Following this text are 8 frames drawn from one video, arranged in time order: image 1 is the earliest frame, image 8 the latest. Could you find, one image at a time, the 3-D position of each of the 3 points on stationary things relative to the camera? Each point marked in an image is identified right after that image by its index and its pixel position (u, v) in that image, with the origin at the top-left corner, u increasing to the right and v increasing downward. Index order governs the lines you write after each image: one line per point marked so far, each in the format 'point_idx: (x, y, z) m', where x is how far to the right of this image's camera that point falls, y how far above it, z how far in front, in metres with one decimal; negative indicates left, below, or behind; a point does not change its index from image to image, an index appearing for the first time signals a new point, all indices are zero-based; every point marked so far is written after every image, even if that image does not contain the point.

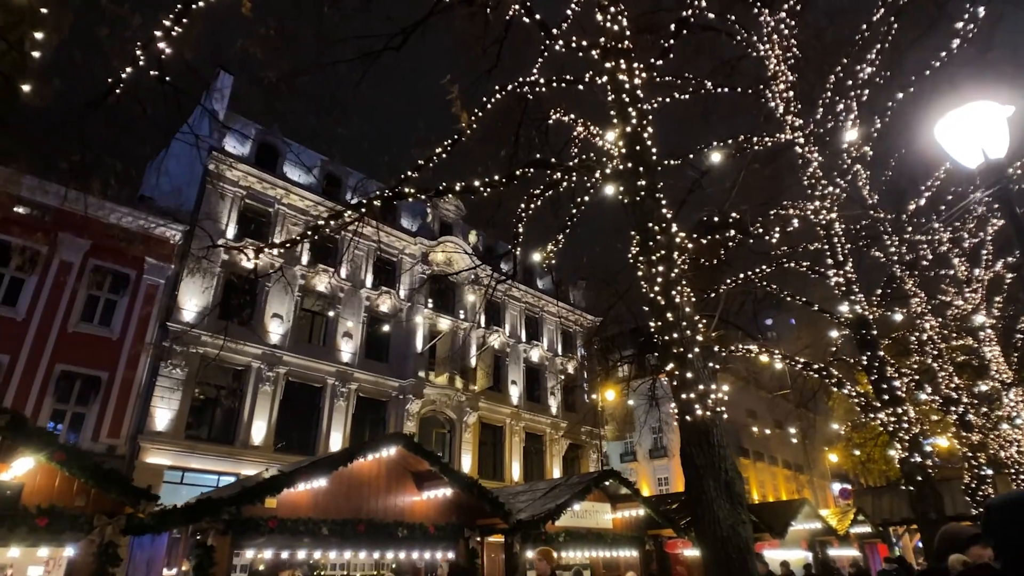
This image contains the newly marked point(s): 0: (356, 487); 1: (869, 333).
0: (-1.9, -2.4, +7.8) m
1: (+6.0, -0.7, +10.7) m
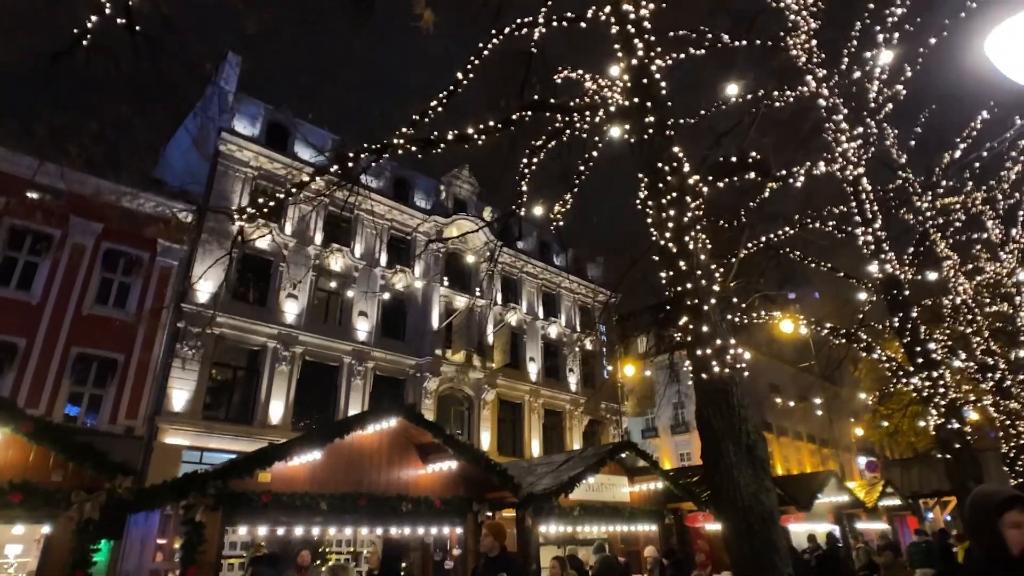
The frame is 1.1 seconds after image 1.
0: (-1.8, -2.0, +7.5) m
1: (+6.1, 0.0, +10.1) m
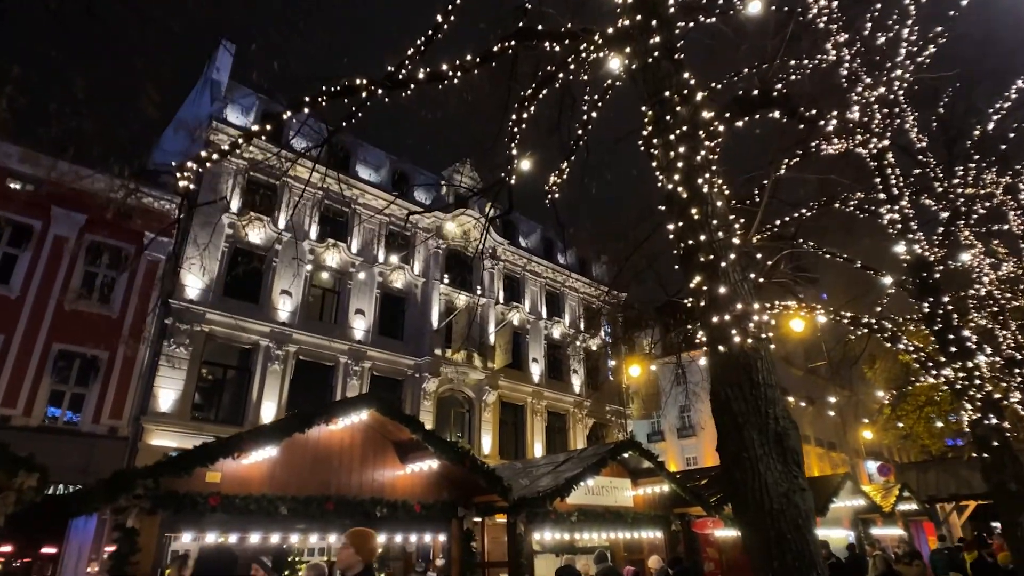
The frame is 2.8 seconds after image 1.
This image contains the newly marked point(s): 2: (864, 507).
0: (-1.9, -1.7, +6.7) m
1: (+6.0, +0.2, +9.2) m
2: (+8.9, -5.5, +16.5) m
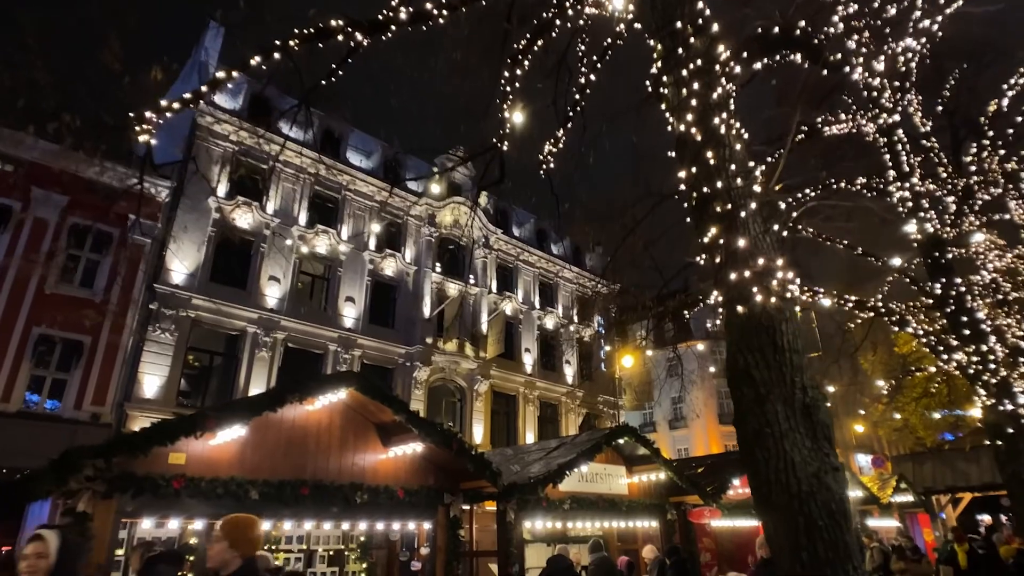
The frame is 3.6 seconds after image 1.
0: (-2.0, -1.5, +6.2) m
1: (+5.9, +0.4, +8.9) m
2: (+8.7, -5.2, +16.2) m
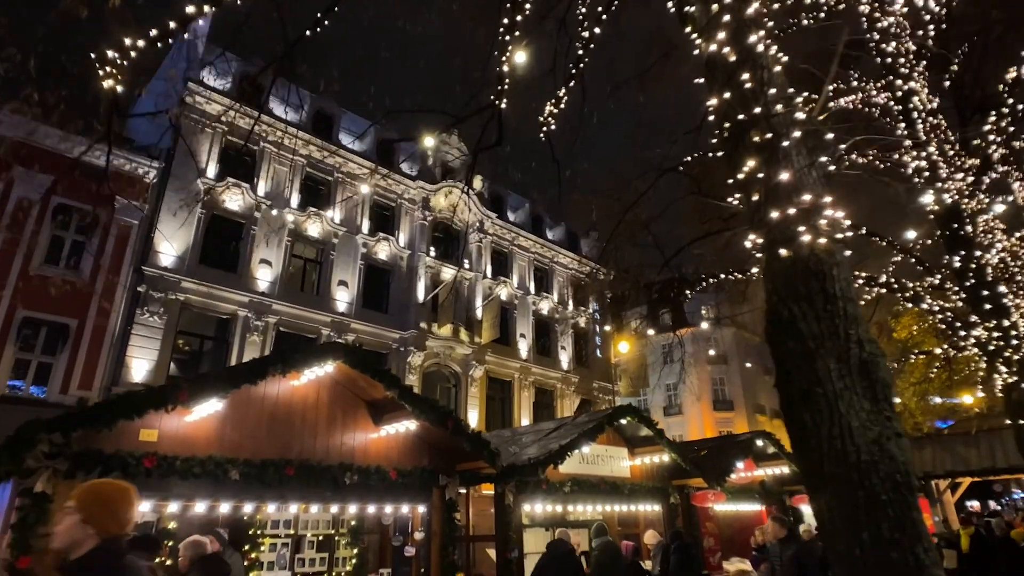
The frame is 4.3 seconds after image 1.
0: (-2.0, -1.2, +5.8) m
1: (+5.9, +0.8, +8.5) m
2: (+8.6, -4.8, +16.0) m
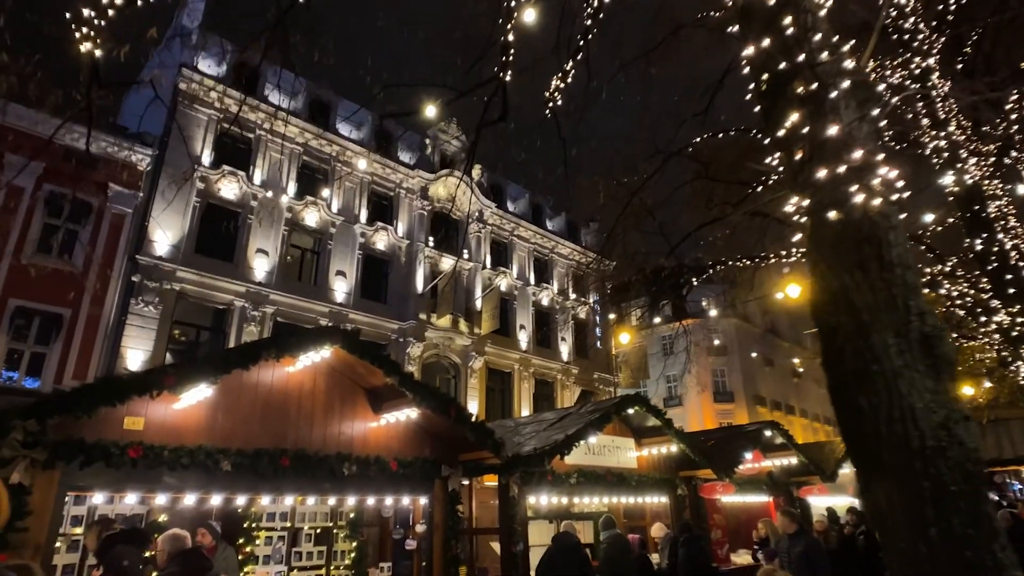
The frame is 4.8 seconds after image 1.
0: (-2.0, -1.0, +5.6) m
1: (+5.9, +0.9, +8.2) m
2: (+8.6, -4.5, +15.8) m
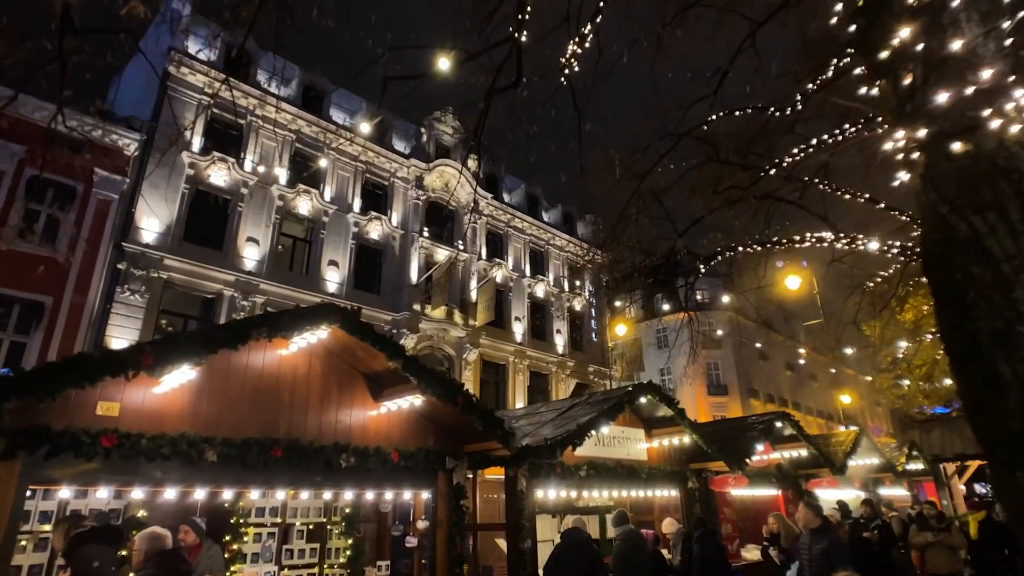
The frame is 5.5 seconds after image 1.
0: (-1.9, -0.8, +5.1) m
1: (+6.0, +1.1, +7.9) m
2: (+8.6, -4.2, +15.5) m
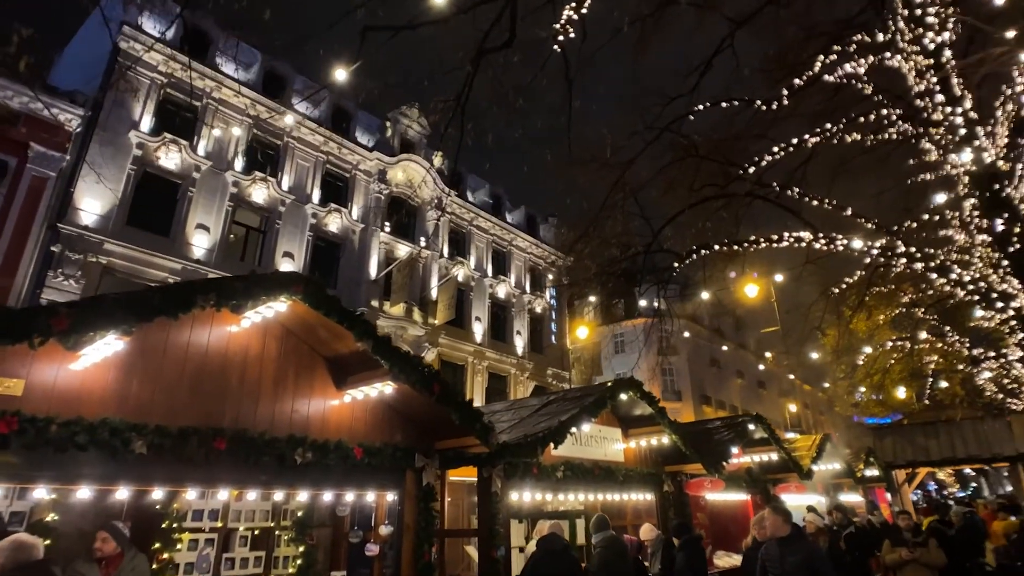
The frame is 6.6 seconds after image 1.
0: (-2.0, -0.6, +4.4) m
1: (+5.7, +1.1, +7.7) m
2: (+7.7, -4.4, +15.4) m
